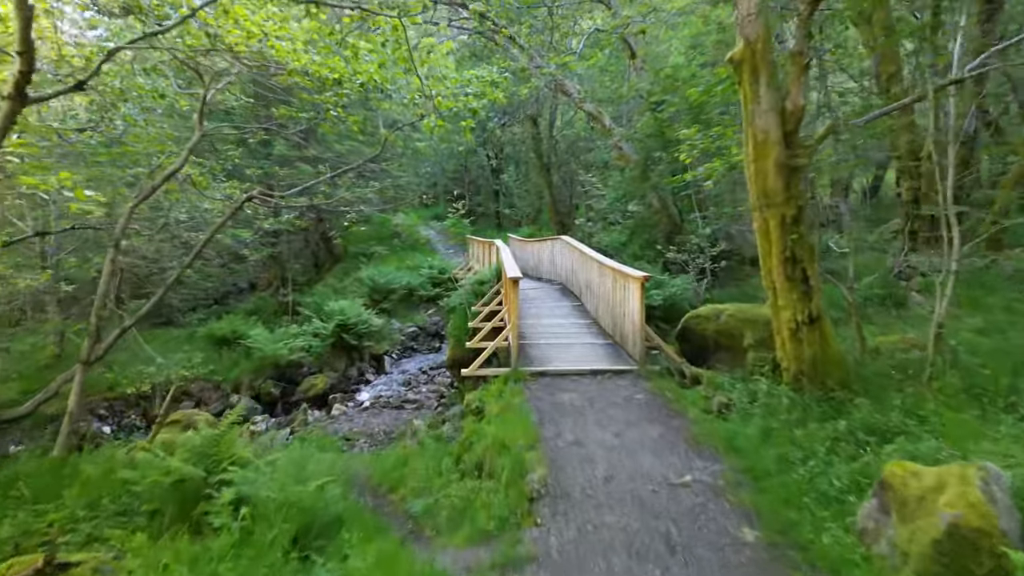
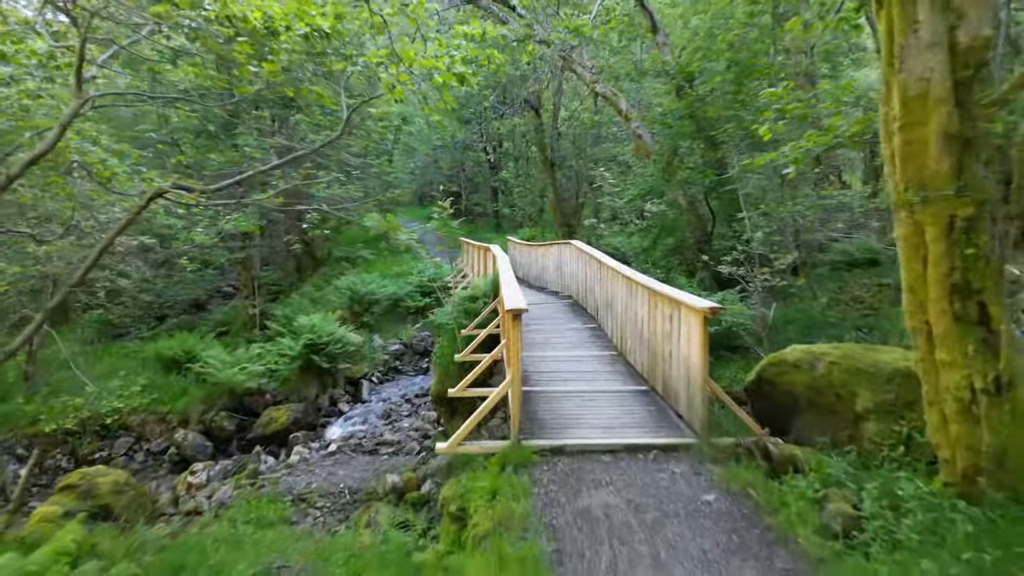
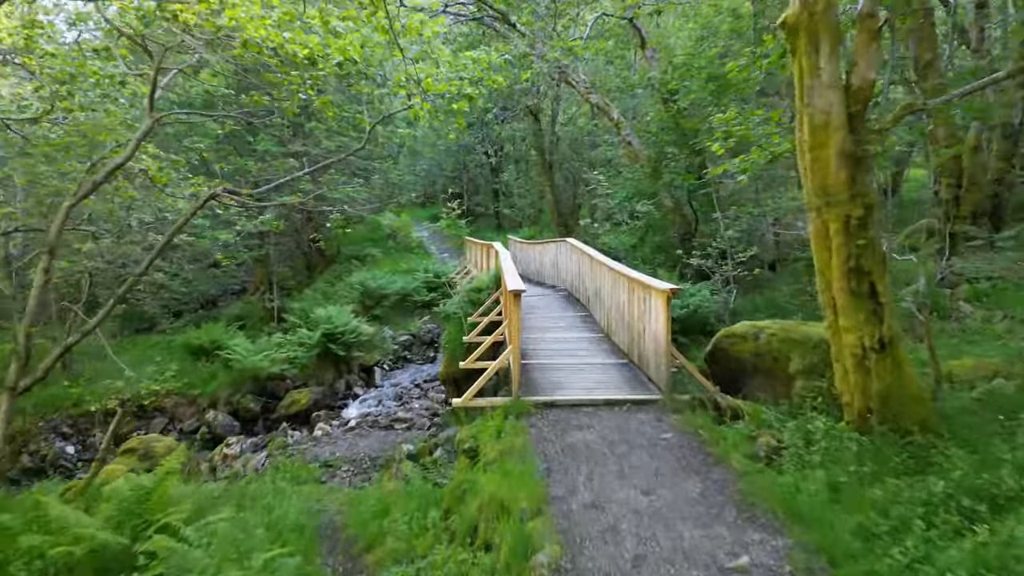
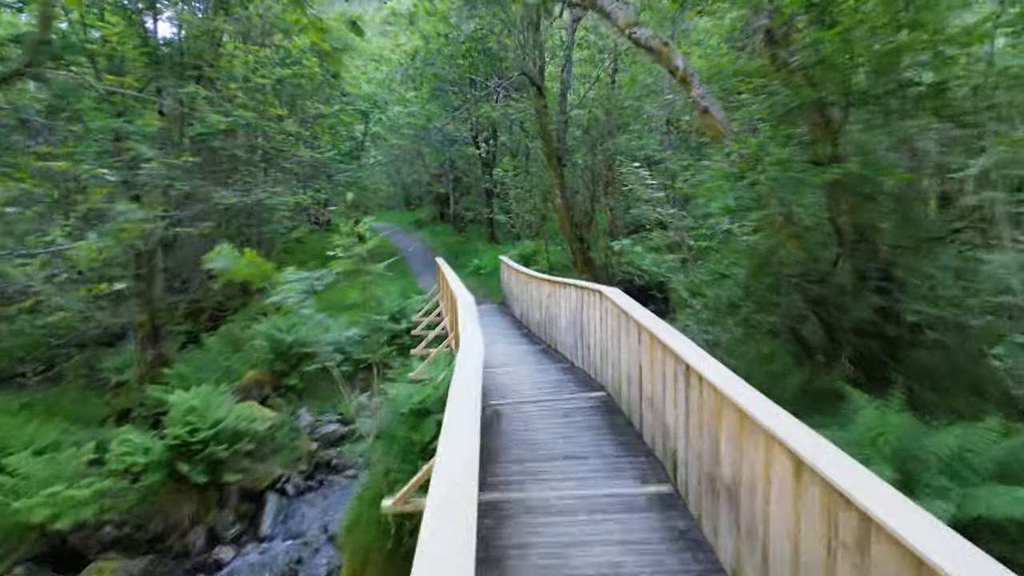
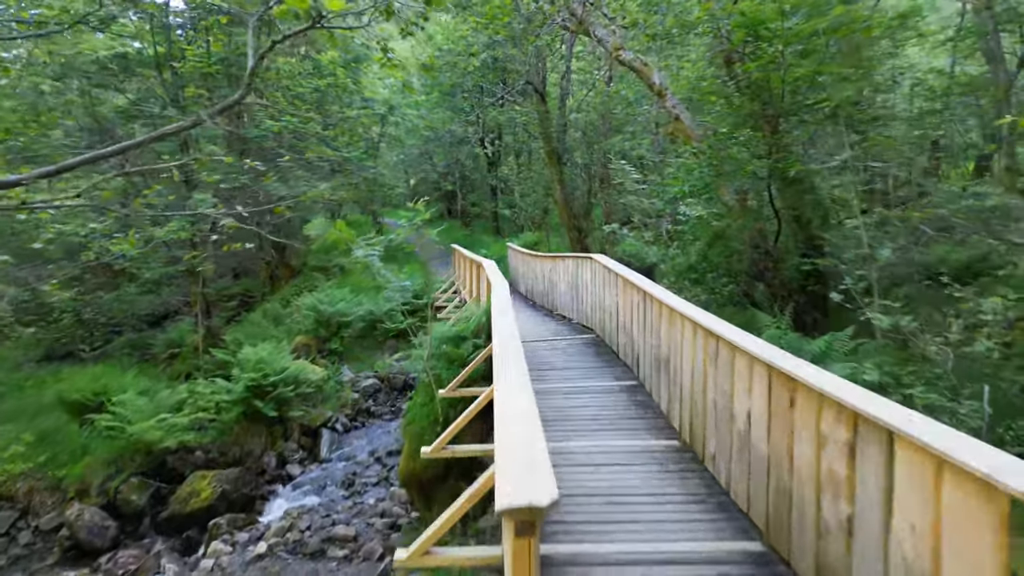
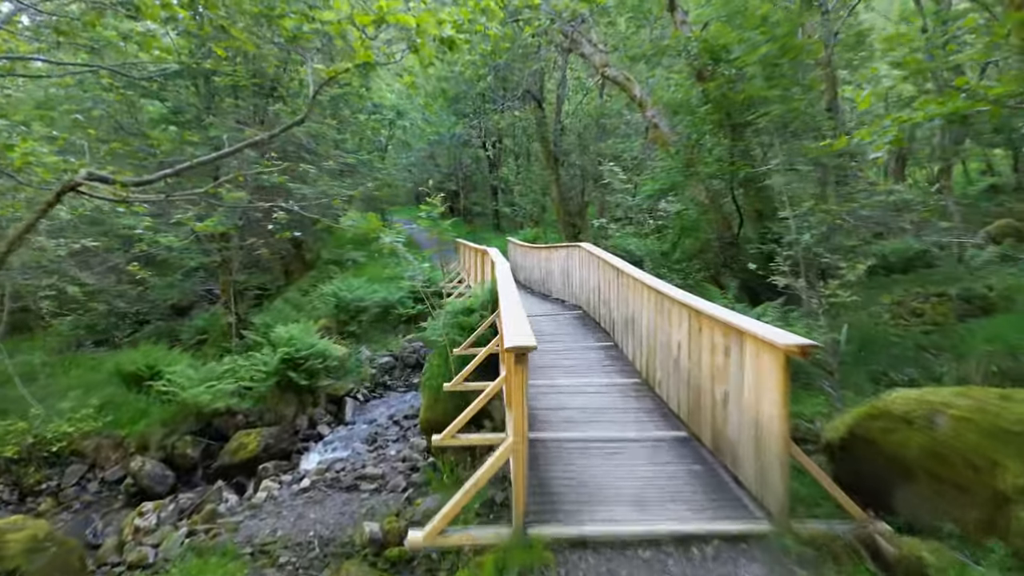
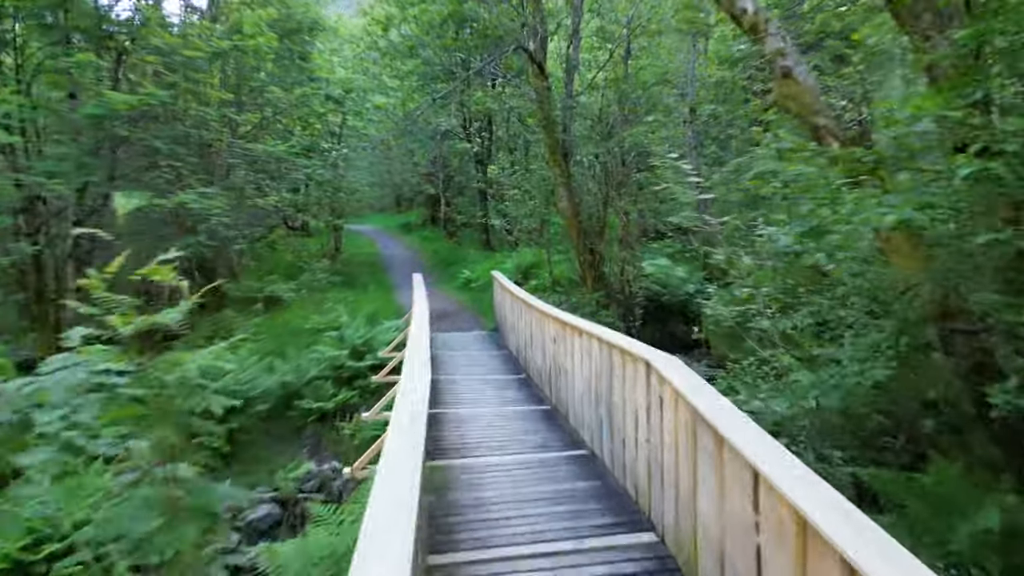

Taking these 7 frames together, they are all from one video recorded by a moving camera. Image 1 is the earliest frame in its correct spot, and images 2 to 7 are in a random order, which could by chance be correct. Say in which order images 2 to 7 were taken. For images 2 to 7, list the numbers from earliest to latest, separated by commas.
3, 2, 6, 5, 4, 7
